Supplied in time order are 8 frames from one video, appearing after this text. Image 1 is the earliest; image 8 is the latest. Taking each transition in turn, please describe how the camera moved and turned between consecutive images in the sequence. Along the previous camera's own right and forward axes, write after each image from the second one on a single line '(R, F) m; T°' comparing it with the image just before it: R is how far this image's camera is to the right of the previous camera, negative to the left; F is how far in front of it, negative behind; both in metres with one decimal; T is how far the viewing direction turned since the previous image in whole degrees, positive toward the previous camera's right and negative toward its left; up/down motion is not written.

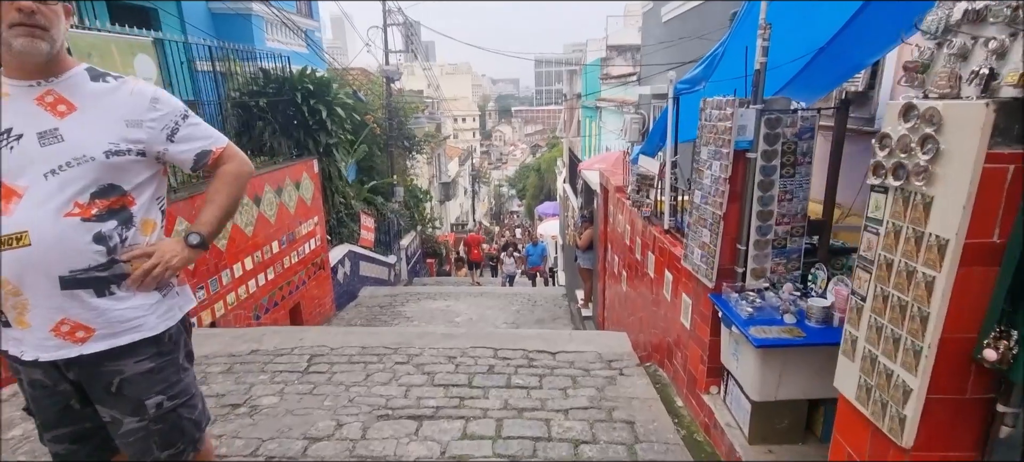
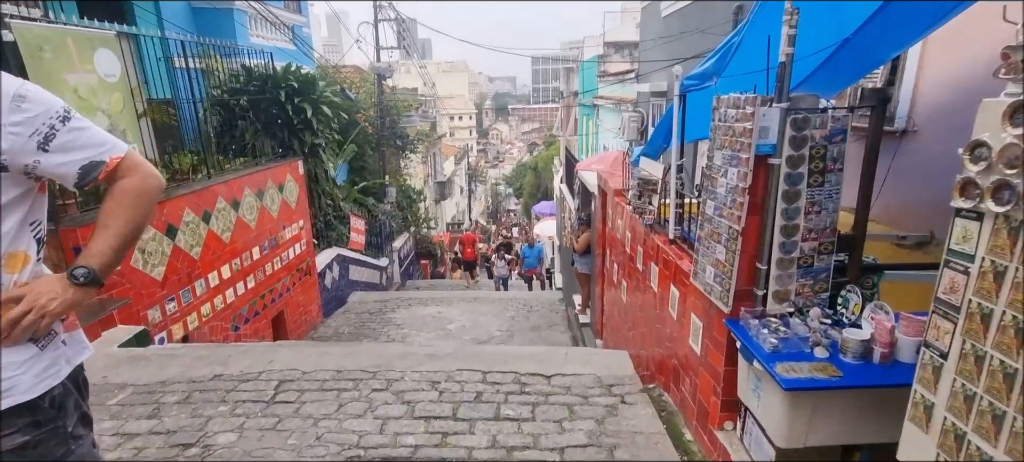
(0.0, +0.3) m; 0°
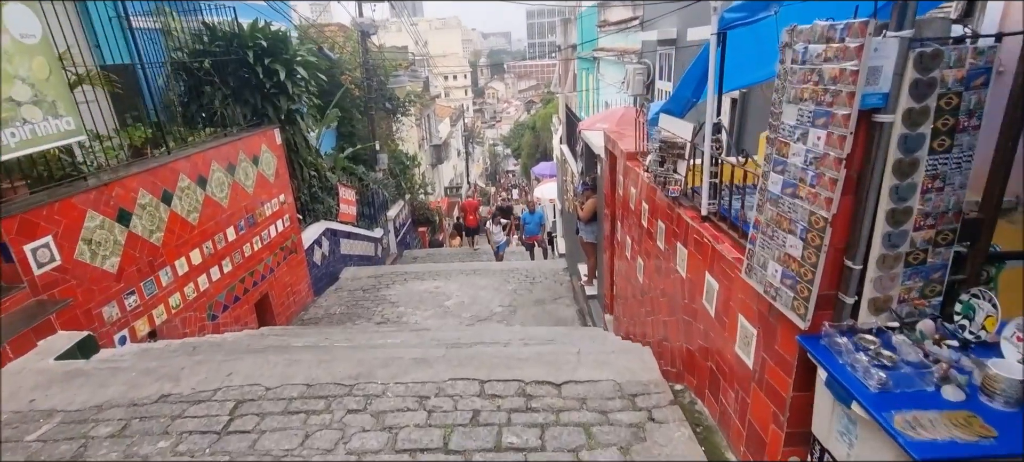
(0.0, +0.5) m; 0°
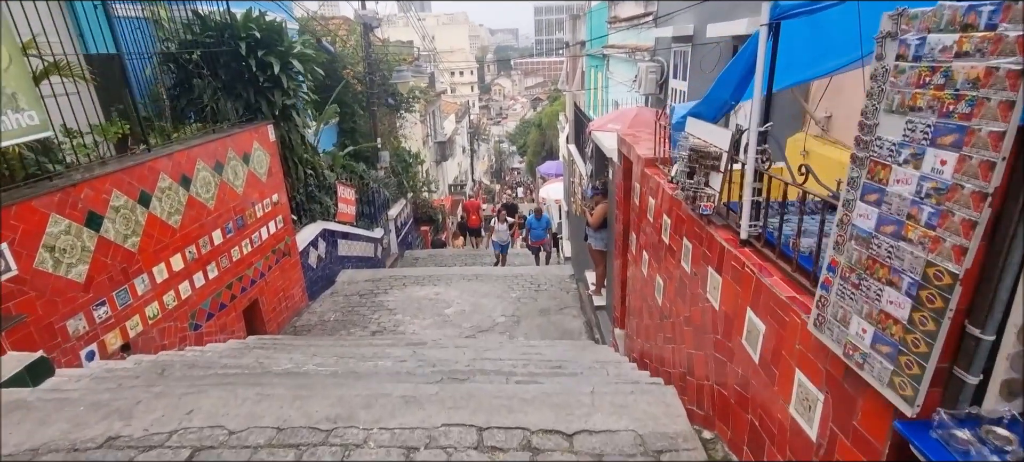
(0.0, +0.3) m; 0°
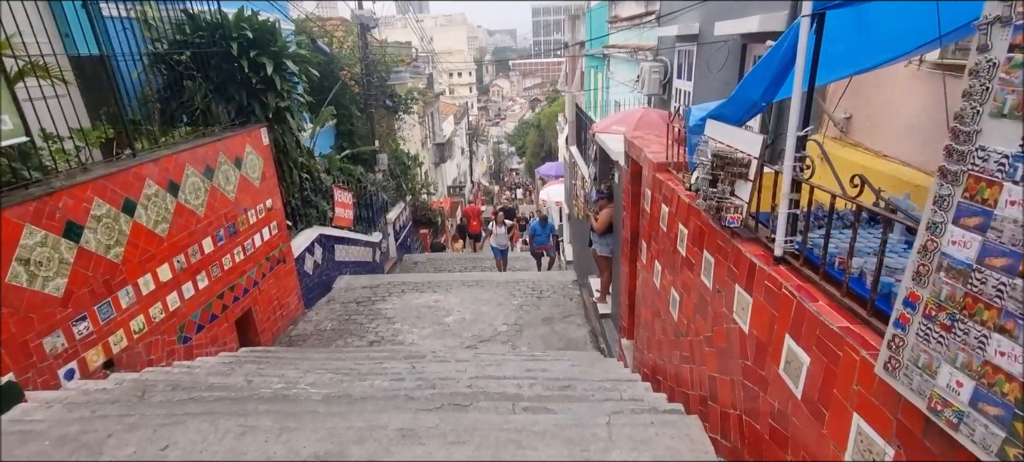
(0.0, +0.2) m; 0°
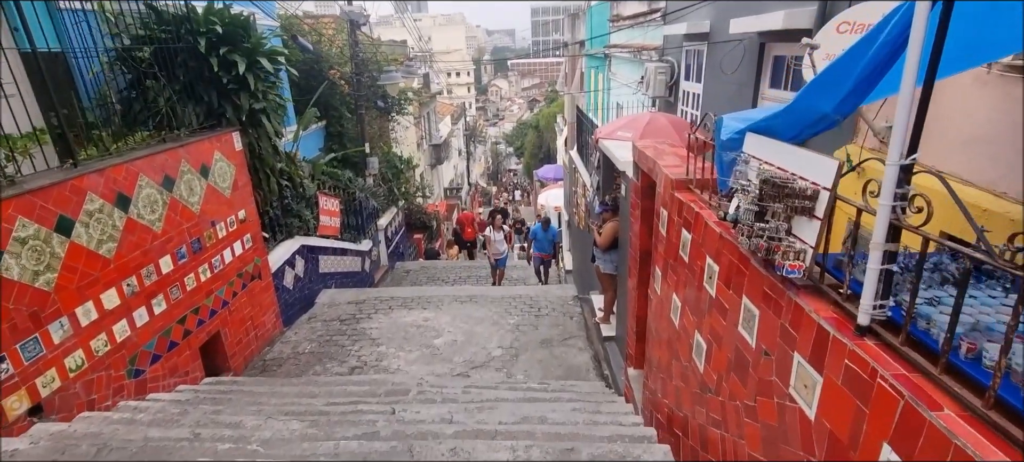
(0.0, +0.5) m; 0°
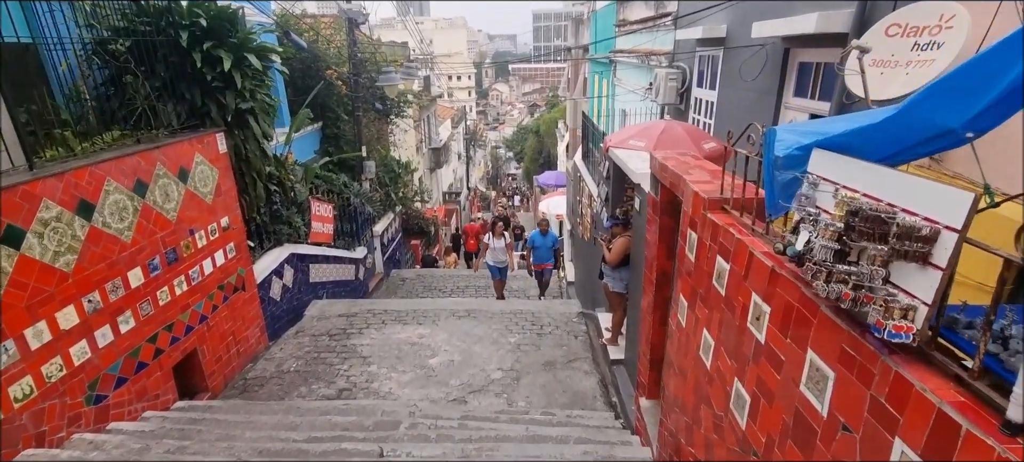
(-0.1, +0.4) m; 0°
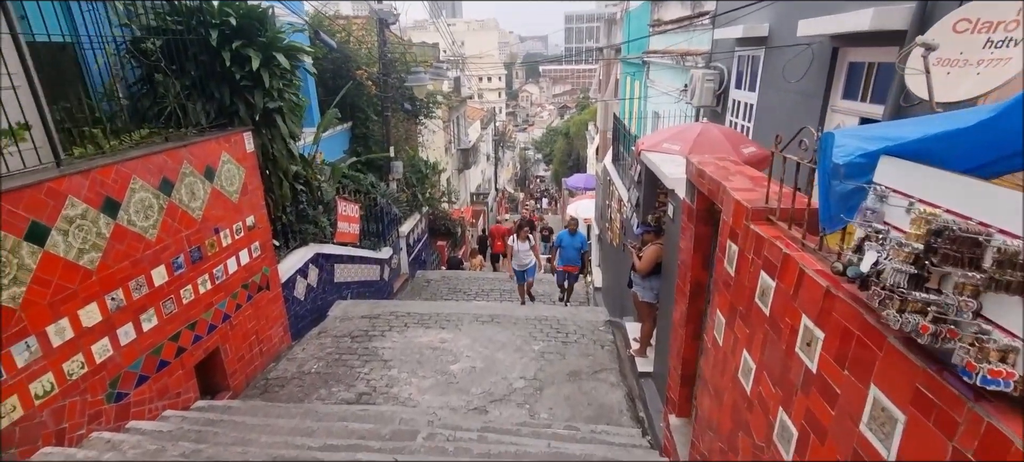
(0.0, +0.2) m; -3°
